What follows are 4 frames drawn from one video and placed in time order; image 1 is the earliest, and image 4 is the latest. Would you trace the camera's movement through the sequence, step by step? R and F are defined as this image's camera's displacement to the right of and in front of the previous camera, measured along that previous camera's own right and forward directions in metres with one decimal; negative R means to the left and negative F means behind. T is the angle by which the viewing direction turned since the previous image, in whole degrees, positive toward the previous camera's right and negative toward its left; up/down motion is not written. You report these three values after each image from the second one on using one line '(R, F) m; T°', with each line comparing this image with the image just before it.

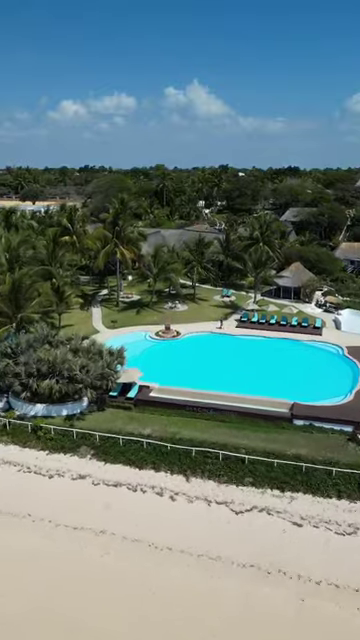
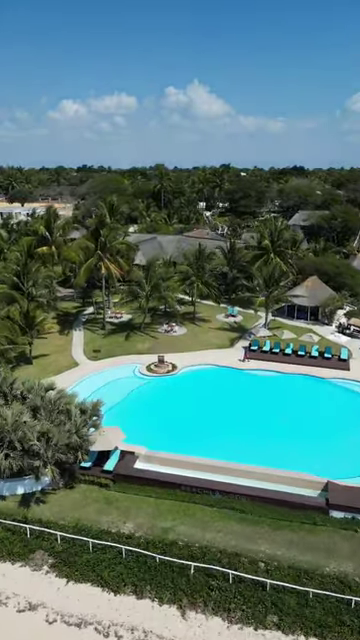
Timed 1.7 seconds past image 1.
(+0.2, +7.2) m; 0°
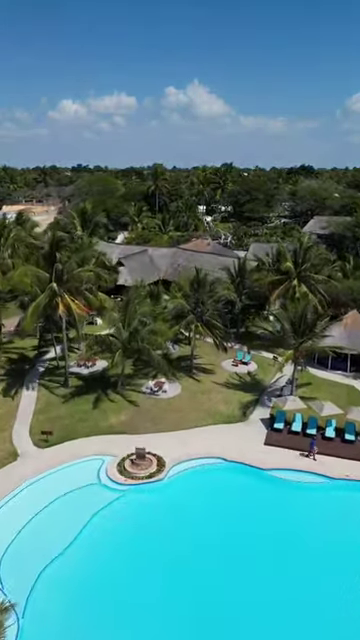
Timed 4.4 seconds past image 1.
(+0.4, +11.3) m; 0°
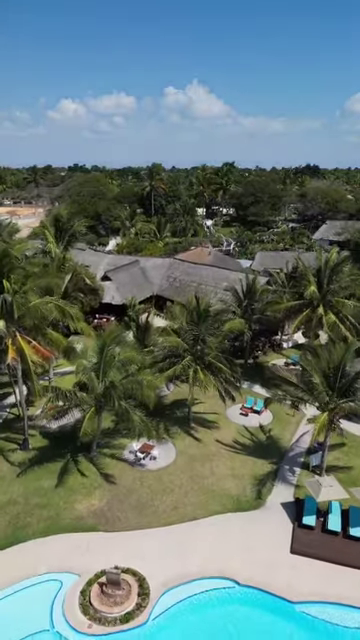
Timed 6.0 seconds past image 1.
(+0.2, +6.9) m; 0°
